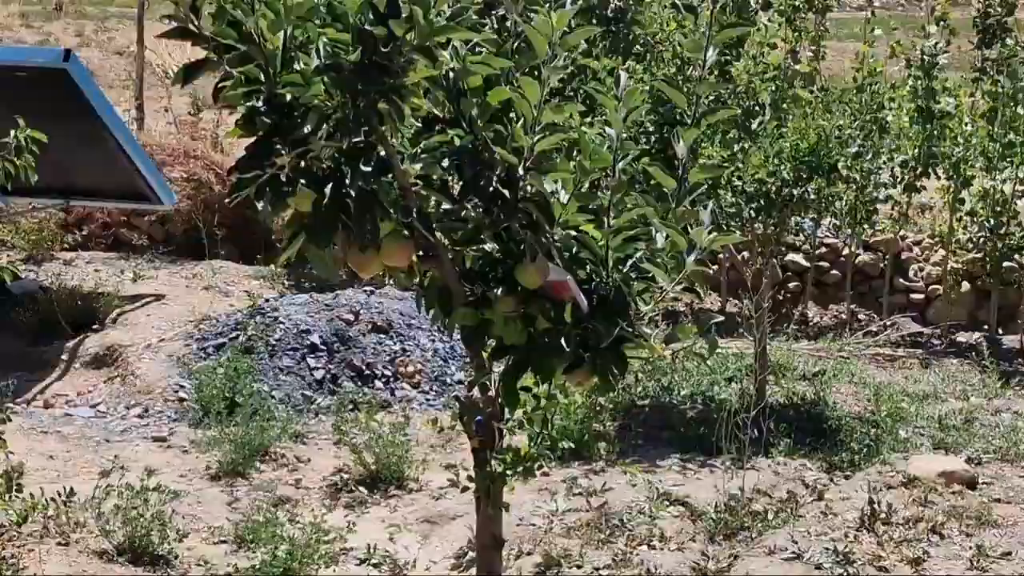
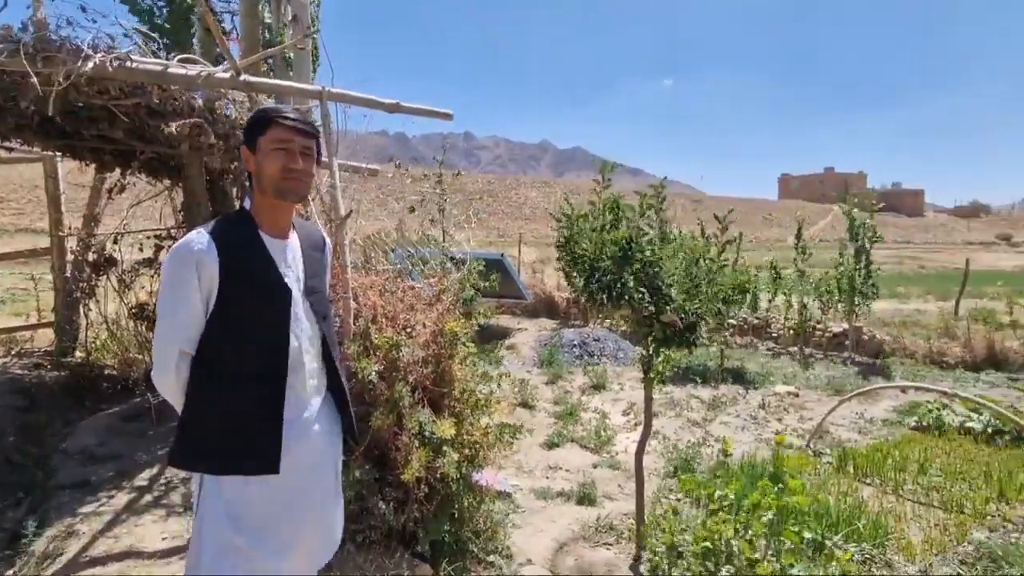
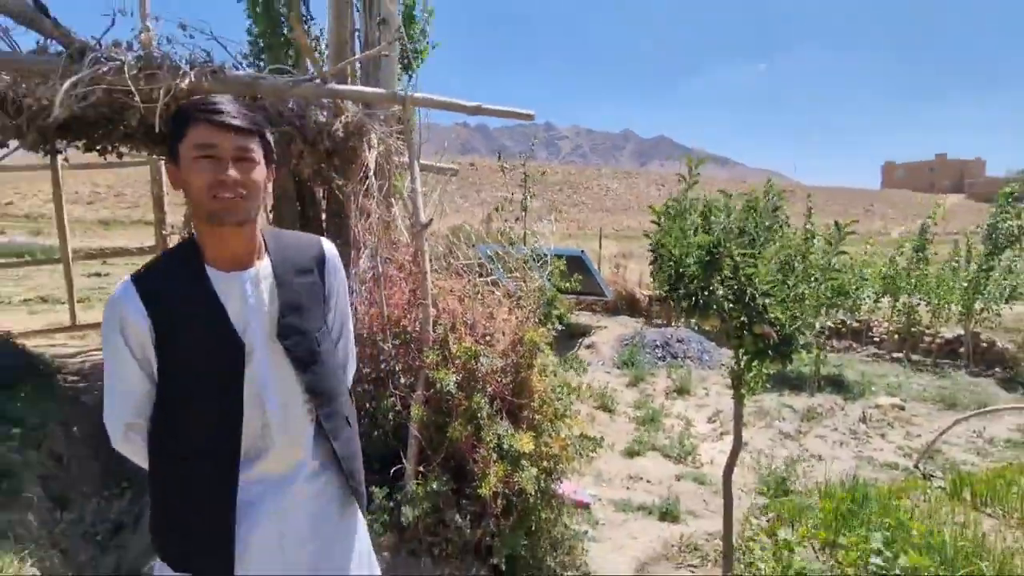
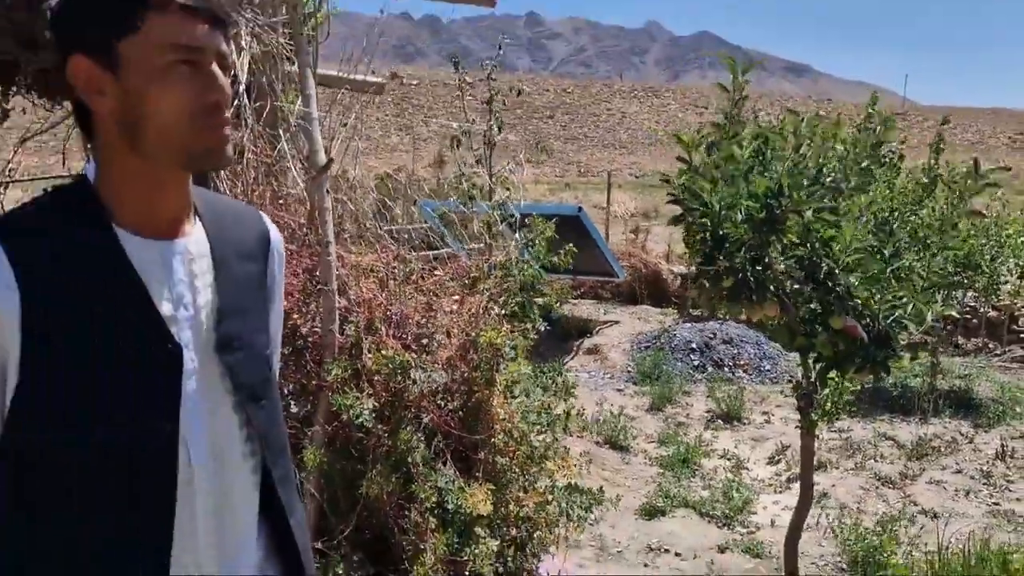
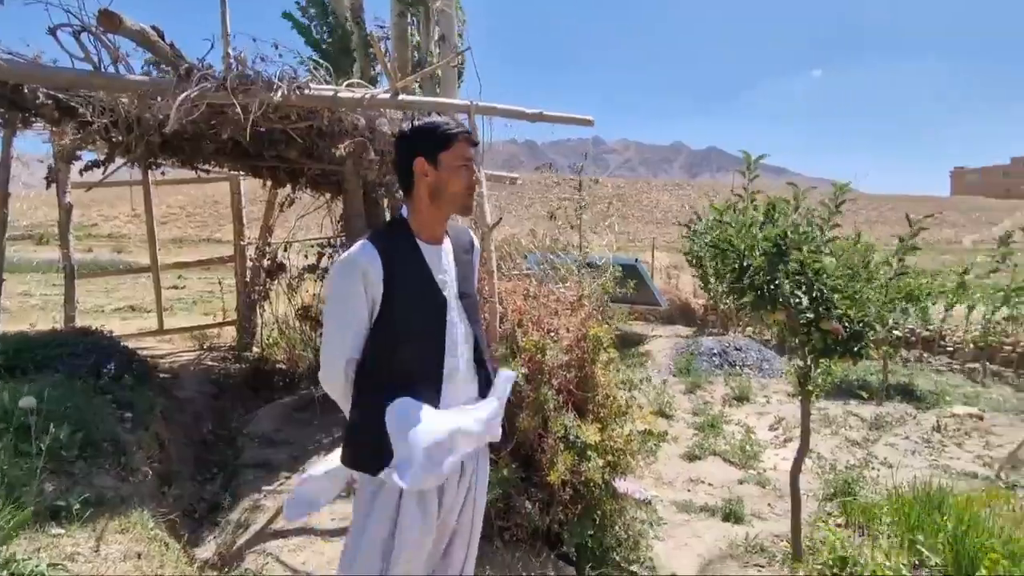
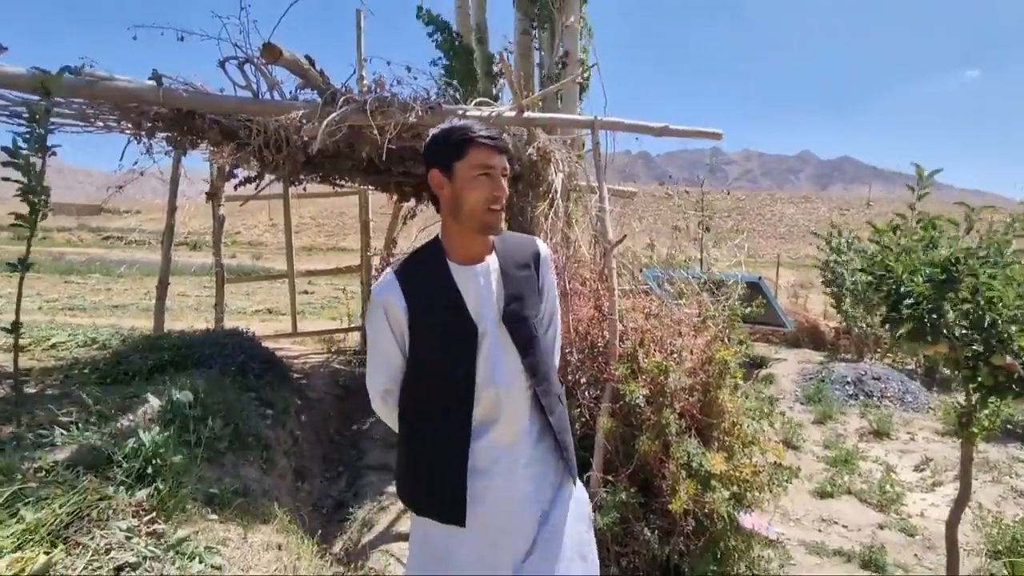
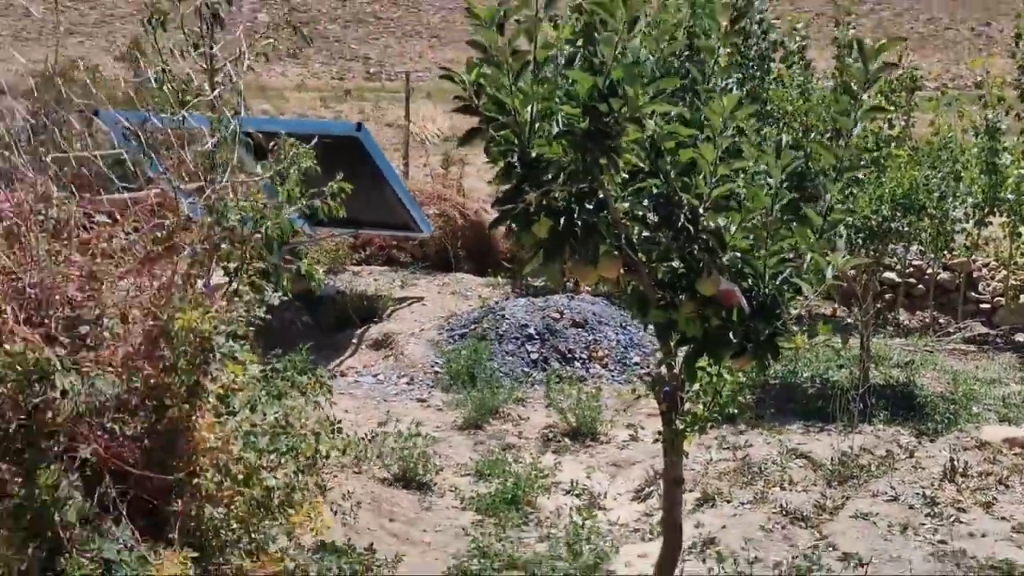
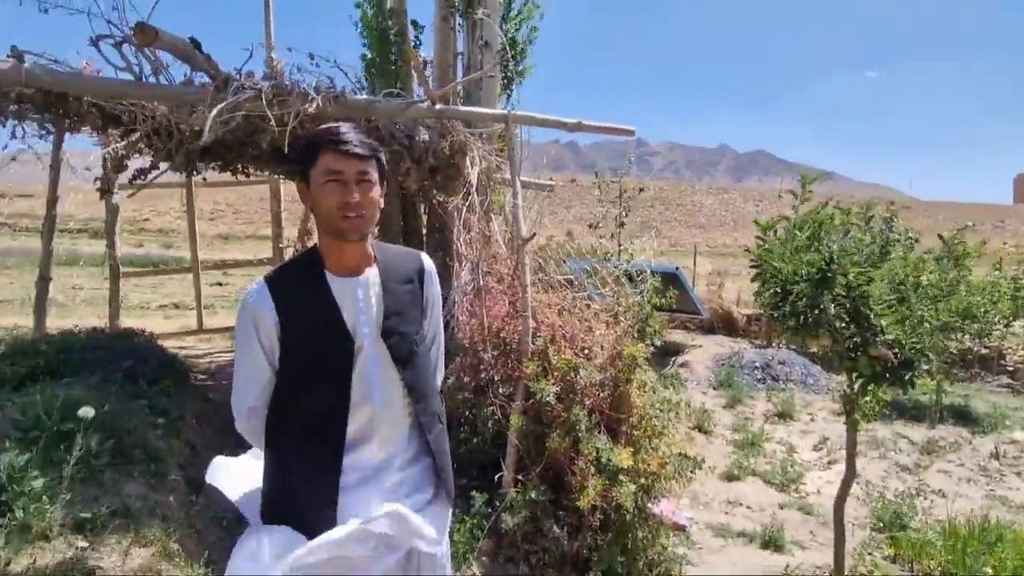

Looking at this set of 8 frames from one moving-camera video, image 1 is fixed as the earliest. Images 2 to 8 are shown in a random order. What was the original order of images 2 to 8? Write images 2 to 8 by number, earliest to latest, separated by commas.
7, 4, 3, 8, 6, 5, 2
